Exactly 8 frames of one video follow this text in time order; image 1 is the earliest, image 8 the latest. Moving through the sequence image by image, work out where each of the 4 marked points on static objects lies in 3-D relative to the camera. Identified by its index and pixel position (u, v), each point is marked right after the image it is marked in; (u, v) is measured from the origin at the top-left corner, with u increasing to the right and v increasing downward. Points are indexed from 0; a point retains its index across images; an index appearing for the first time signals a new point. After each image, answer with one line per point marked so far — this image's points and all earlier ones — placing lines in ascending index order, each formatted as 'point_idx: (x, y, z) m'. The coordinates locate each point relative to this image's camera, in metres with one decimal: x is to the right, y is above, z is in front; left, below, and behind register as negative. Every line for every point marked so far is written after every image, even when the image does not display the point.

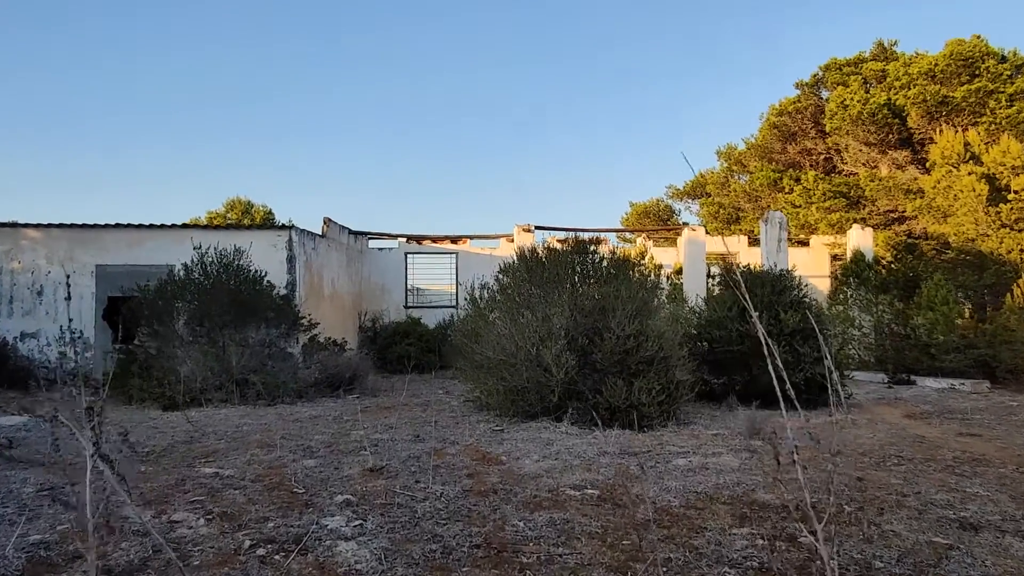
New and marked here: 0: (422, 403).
0: (-1.1, -1.4, +9.1) m
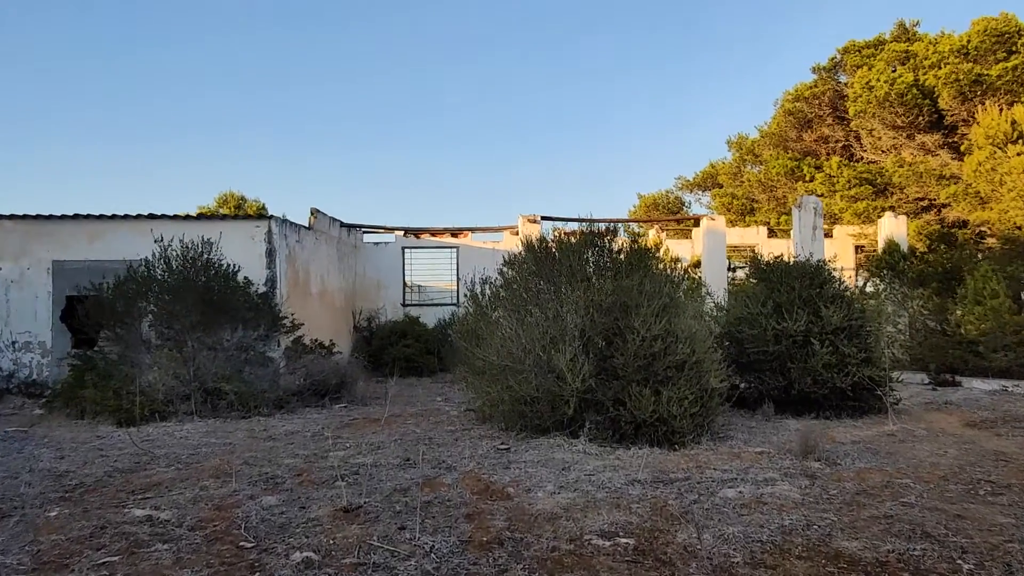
0: (-1.0, -1.4, +8.1) m
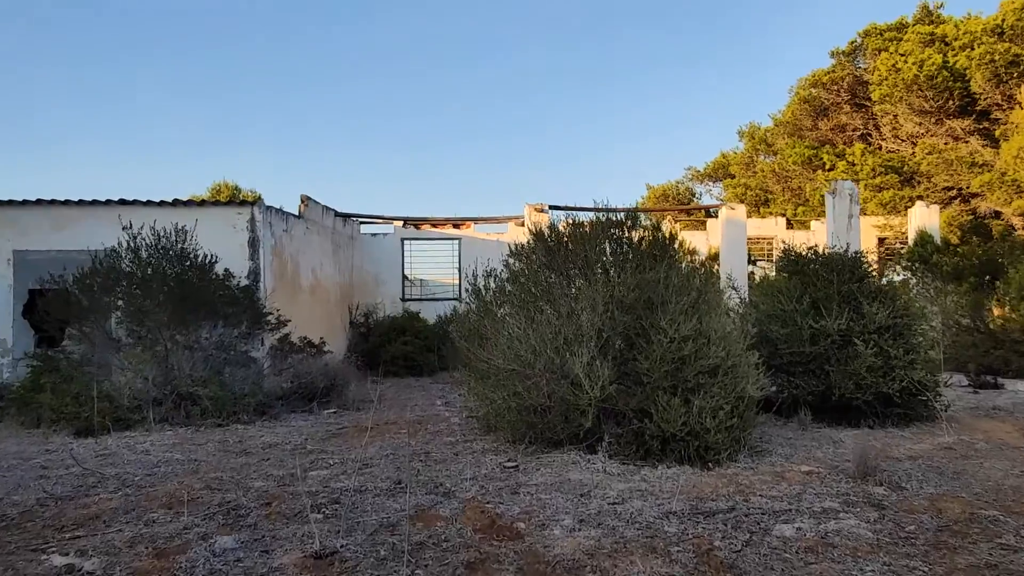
0: (-1.0, -1.3, +7.3) m
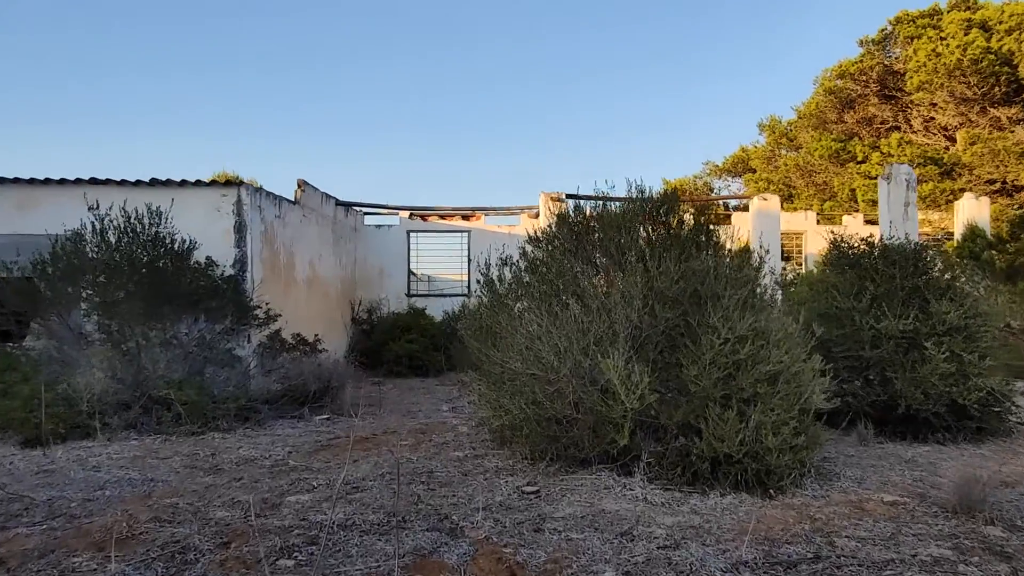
0: (-0.8, -1.2, +6.4) m
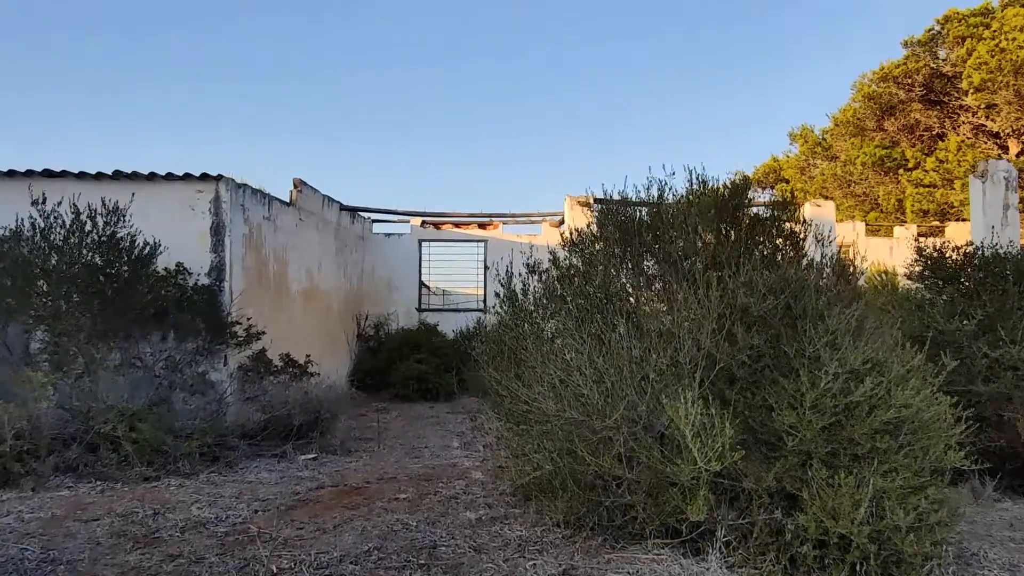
0: (-0.6, -1.3, +5.2) m
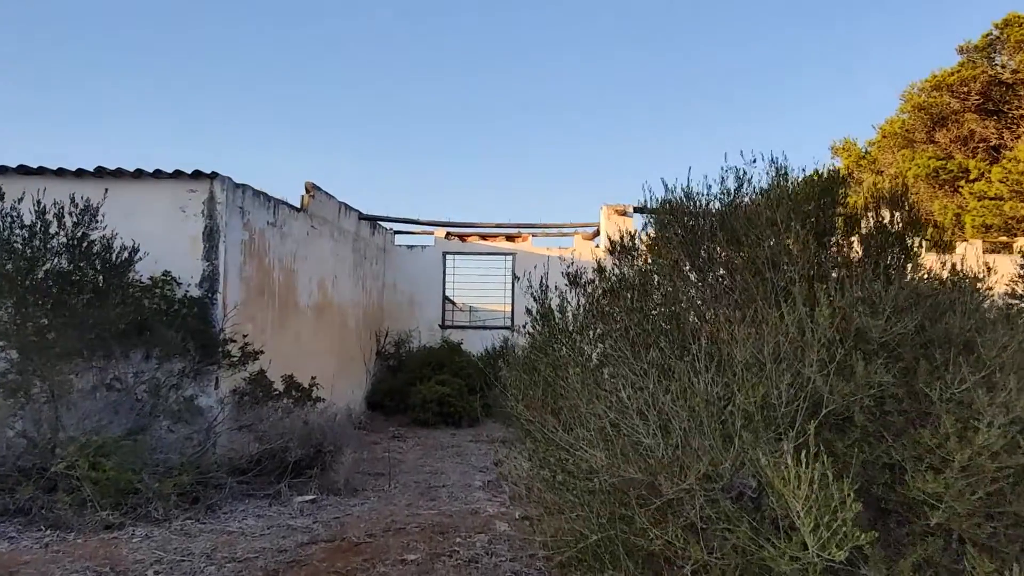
0: (-0.5, -1.4, +4.3) m
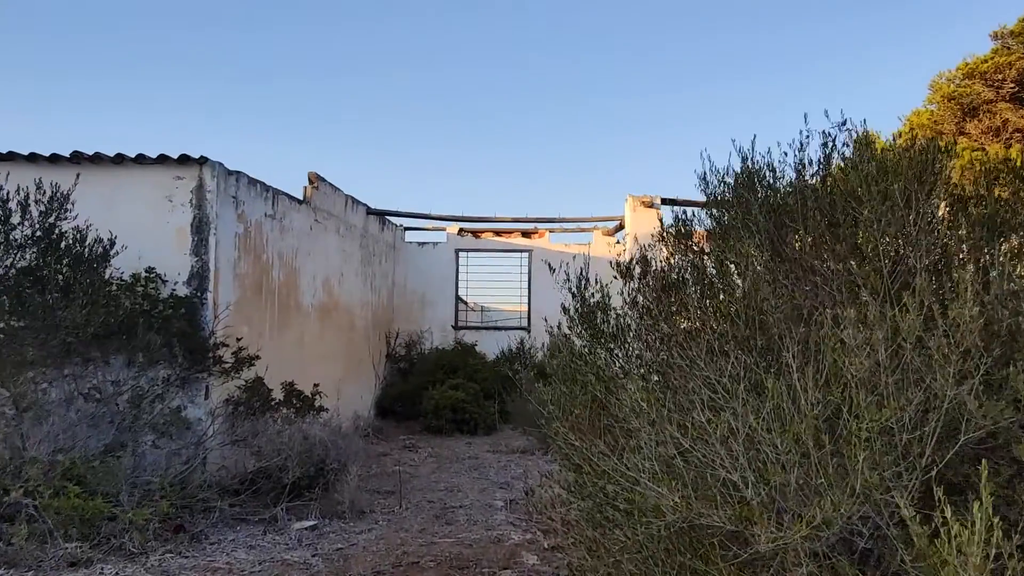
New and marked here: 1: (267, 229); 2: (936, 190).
0: (-0.3, -1.4, +3.7) m
1: (-2.0, +0.5, +6.1) m
2: (+1.3, +0.3, +2.6) m
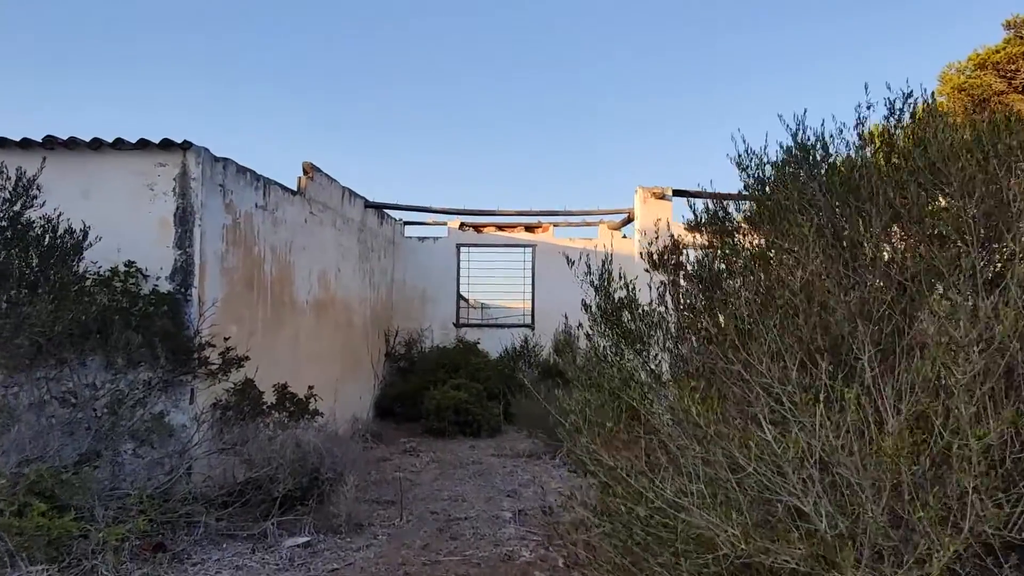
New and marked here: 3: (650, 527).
0: (-0.2, -1.4, +3.4) m
1: (-1.9, +0.5, +5.7) m
2: (+1.4, +0.3, +2.2) m
3: (+0.4, -0.7, +2.2) m
